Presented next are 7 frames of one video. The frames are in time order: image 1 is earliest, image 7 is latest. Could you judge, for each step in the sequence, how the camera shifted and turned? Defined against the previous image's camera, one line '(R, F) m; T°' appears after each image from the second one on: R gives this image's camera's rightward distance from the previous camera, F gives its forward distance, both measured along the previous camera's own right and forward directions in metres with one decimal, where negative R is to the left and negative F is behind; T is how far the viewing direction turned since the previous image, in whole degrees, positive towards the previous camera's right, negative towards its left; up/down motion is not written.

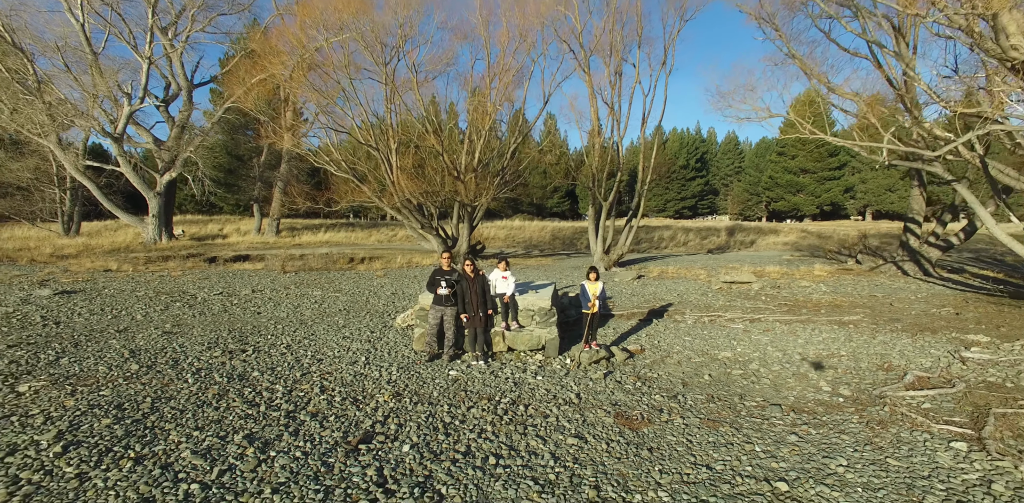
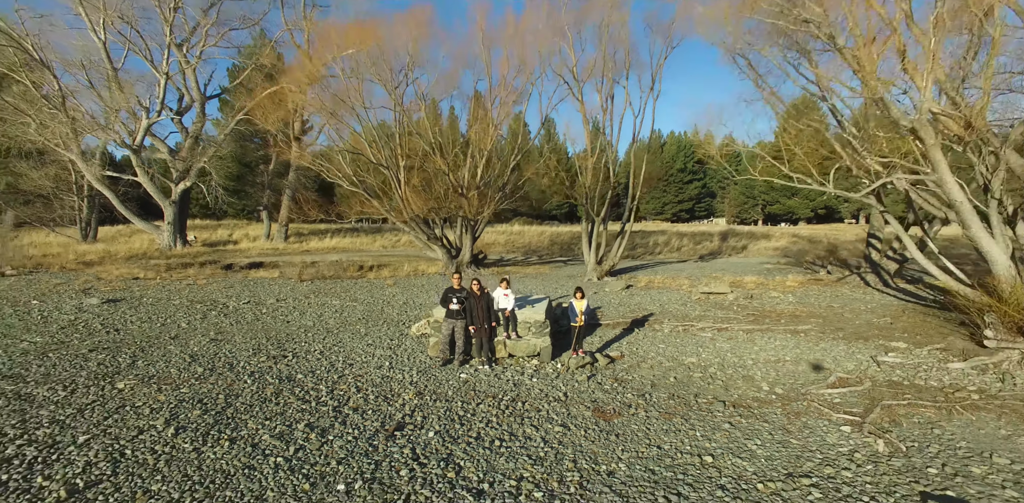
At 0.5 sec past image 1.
(0.0, -0.8) m; 0°
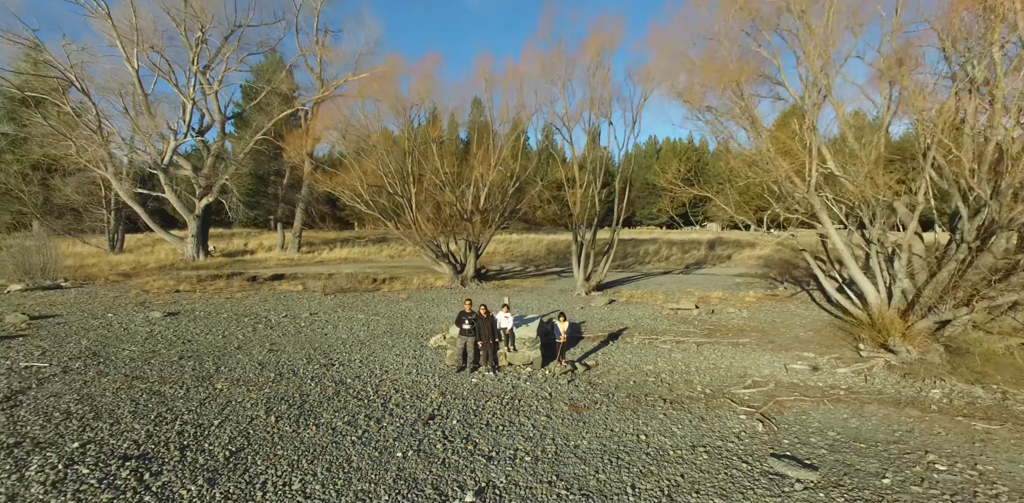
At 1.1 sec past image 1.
(0.0, -1.4) m; 0°
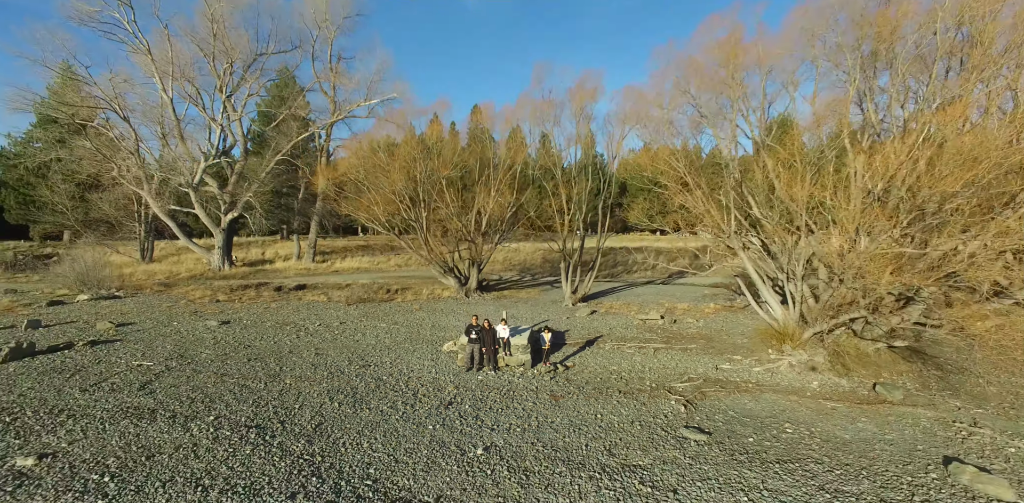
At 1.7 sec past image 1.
(0.0, -1.8) m; 0°
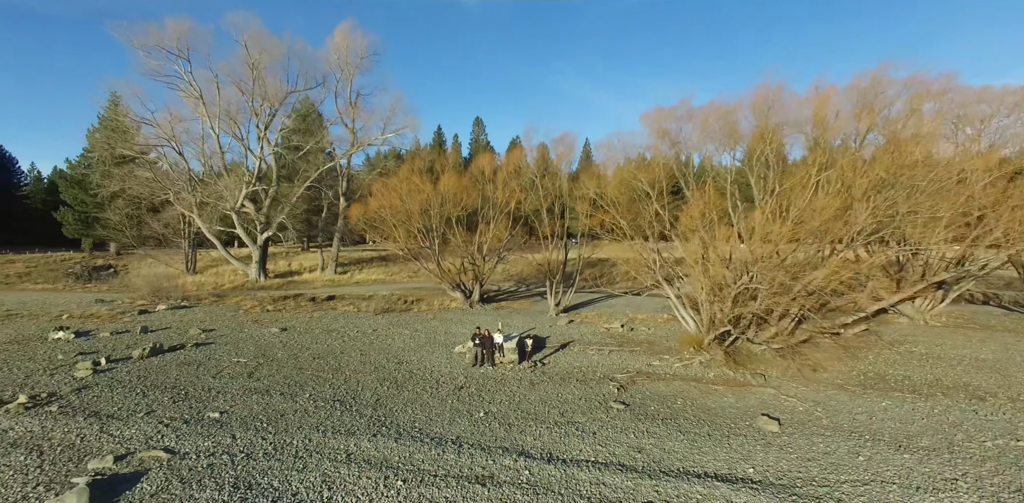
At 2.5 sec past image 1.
(+0.2, -3.0) m; 0°
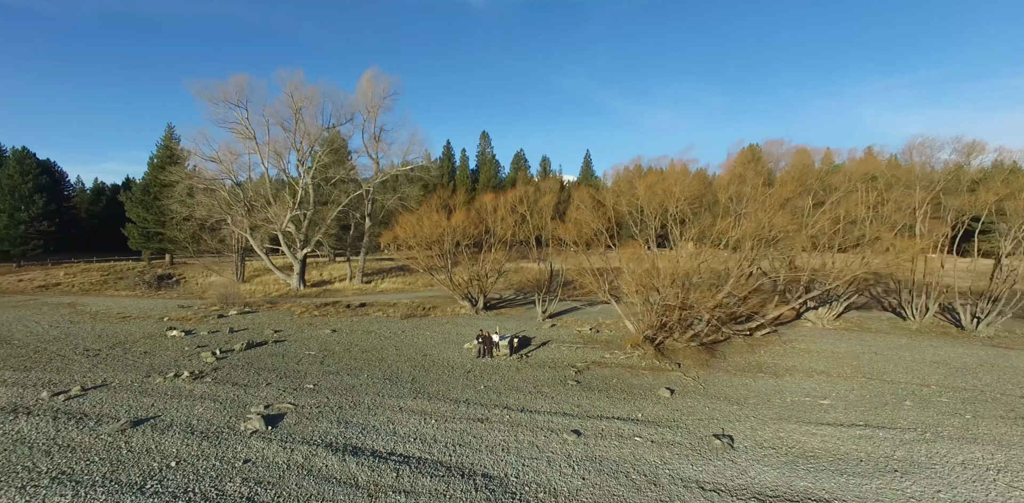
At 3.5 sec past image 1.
(+0.4, -4.2) m; -1°
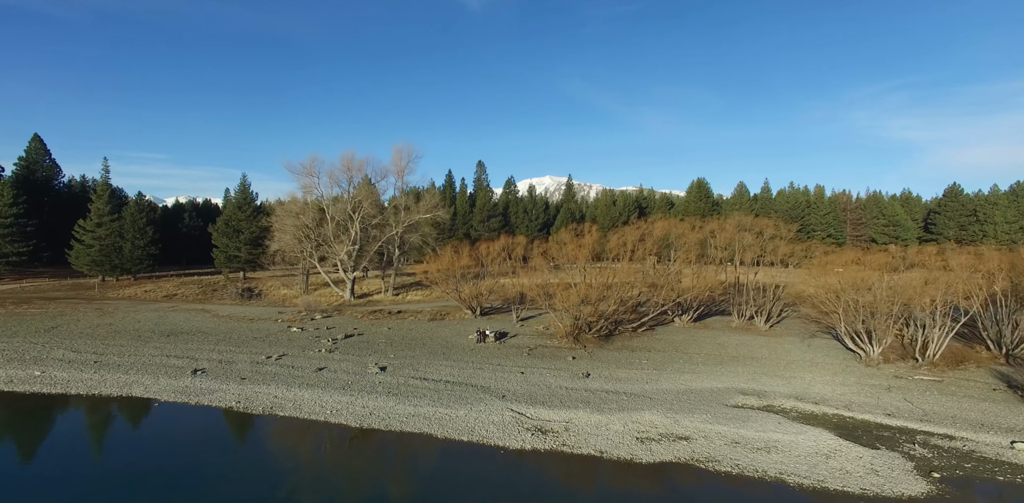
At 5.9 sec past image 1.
(+0.6, -11.2) m; +1°
